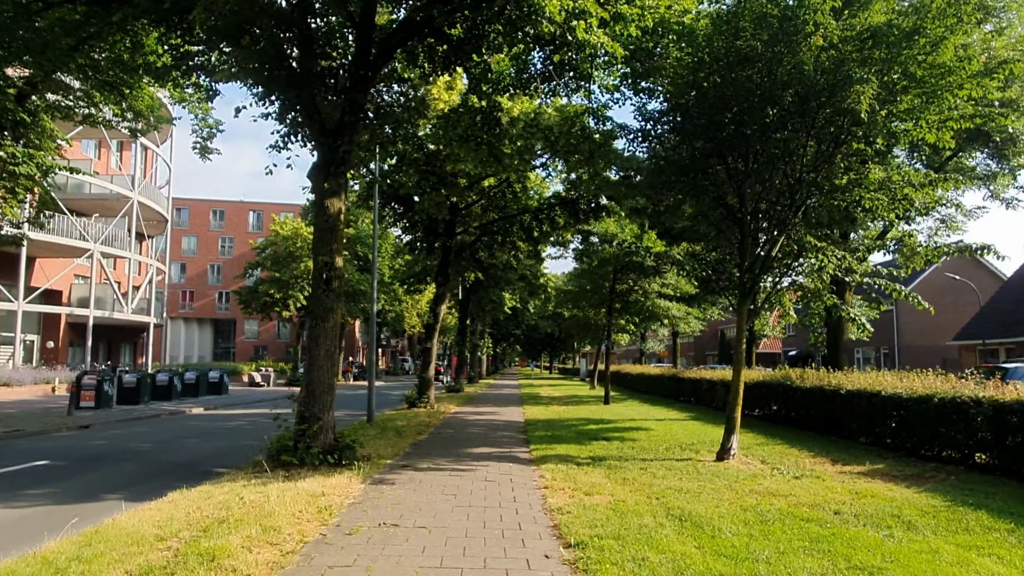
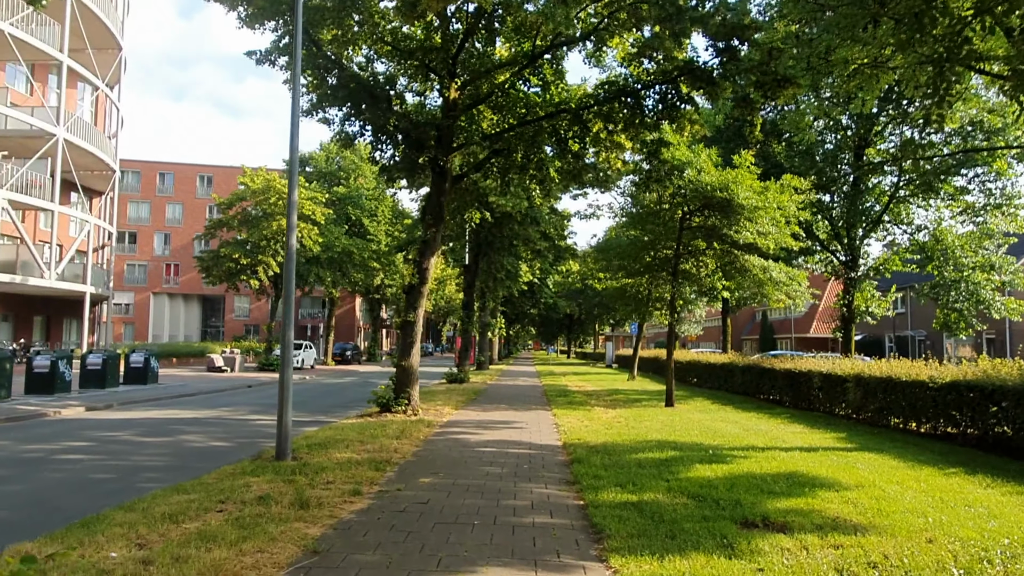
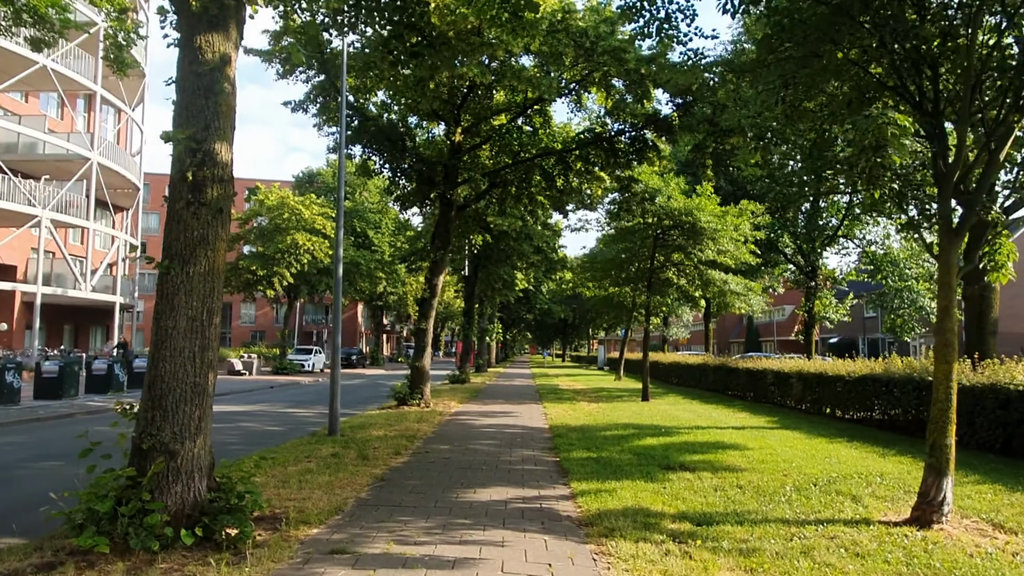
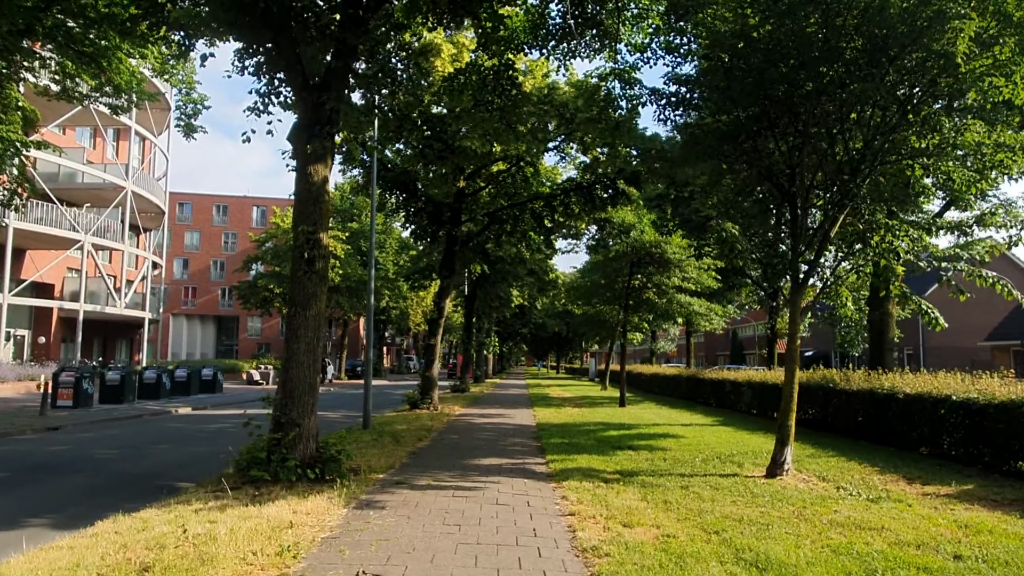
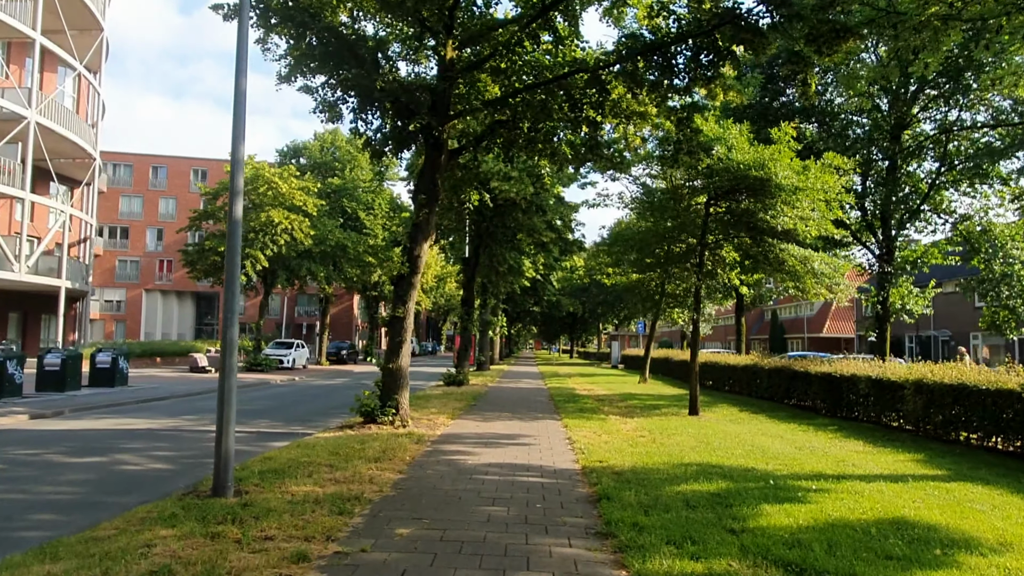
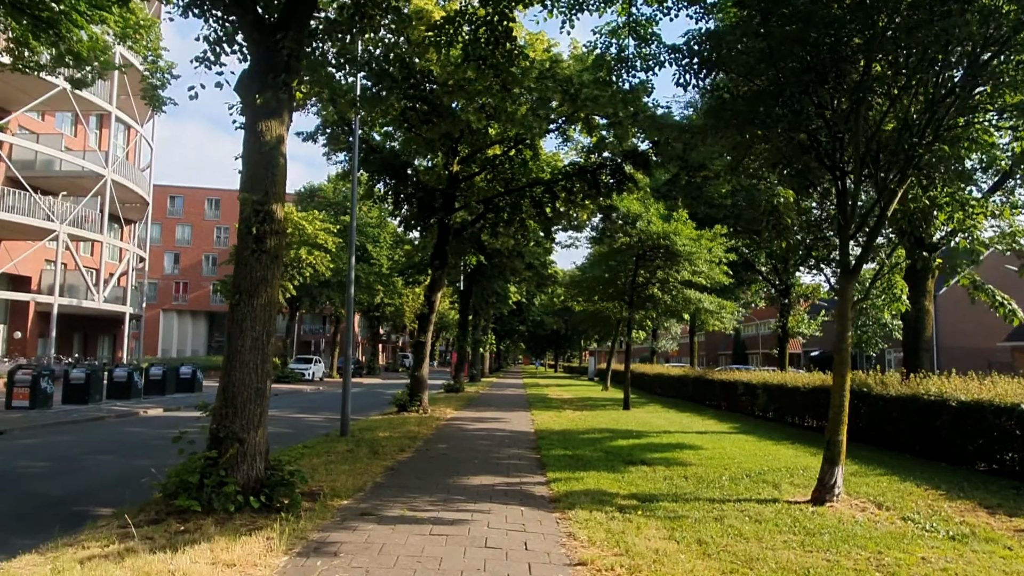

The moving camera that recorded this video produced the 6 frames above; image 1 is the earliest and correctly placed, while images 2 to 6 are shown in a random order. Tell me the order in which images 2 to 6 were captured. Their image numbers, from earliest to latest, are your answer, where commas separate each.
4, 6, 3, 2, 5
